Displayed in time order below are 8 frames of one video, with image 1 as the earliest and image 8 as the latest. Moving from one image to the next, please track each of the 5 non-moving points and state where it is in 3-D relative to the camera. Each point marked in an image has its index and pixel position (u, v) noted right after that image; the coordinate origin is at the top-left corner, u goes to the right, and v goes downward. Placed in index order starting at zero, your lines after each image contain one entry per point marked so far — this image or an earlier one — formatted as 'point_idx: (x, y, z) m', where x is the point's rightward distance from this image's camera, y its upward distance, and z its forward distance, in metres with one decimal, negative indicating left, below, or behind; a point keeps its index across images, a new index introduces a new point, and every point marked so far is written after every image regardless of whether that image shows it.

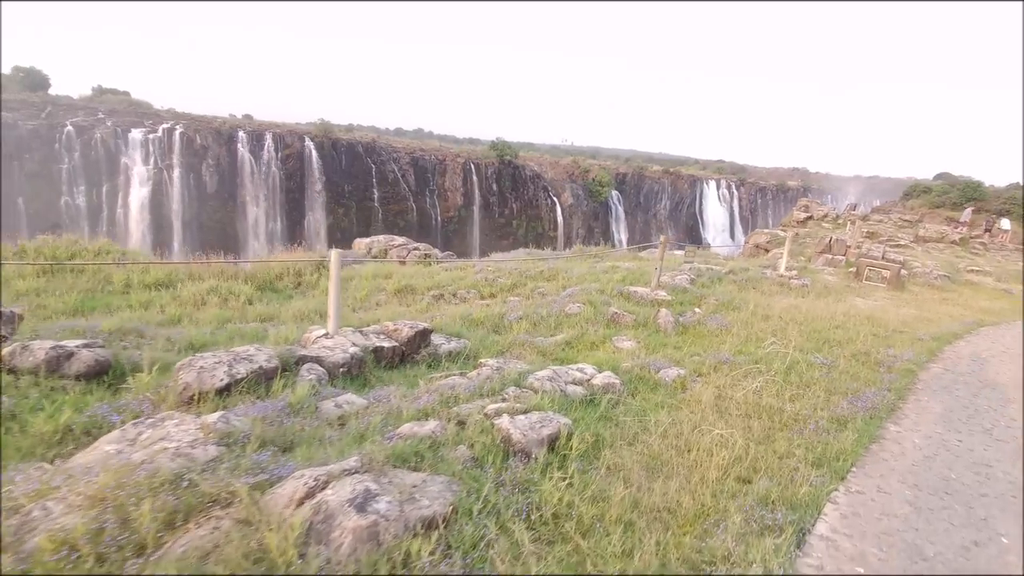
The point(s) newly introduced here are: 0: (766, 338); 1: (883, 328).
0: (+2.8, -0.6, +5.9) m
1: (+4.8, -0.5, +6.9) m
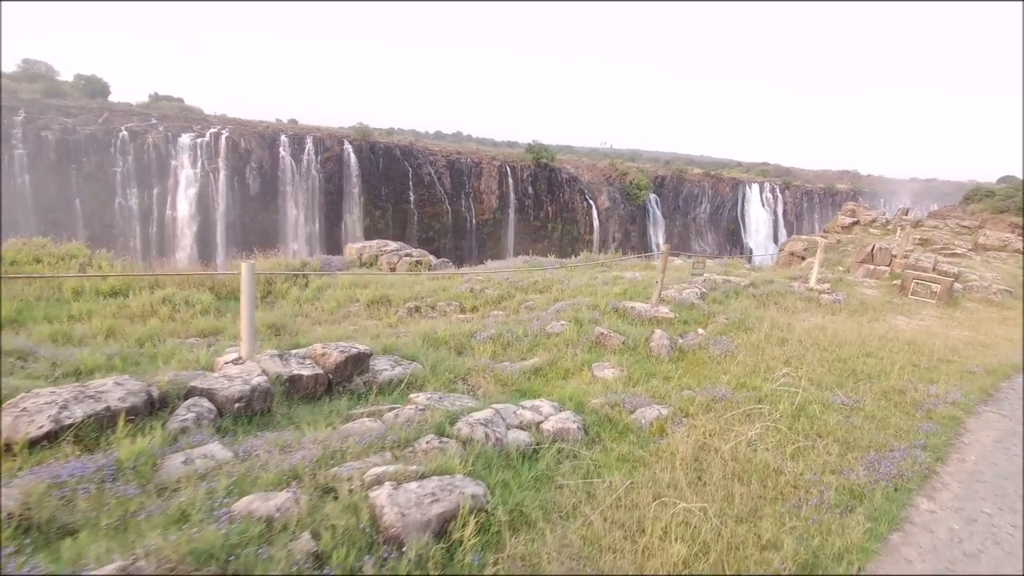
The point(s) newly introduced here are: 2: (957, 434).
0: (+2.5, -0.8, +5.0) m
1: (+4.5, -0.7, +5.9) m
2: (+3.2, -1.1, +3.8) m
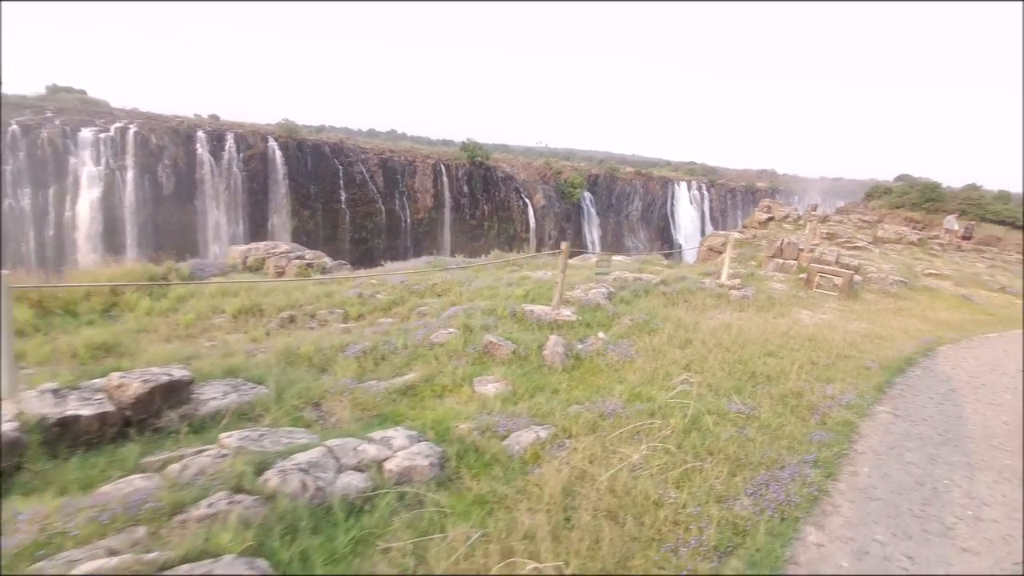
0: (+1.4, -0.8, +4.6) m
1: (+3.4, -0.7, +5.7) m
2: (+2.2, -1.0, +3.5) m
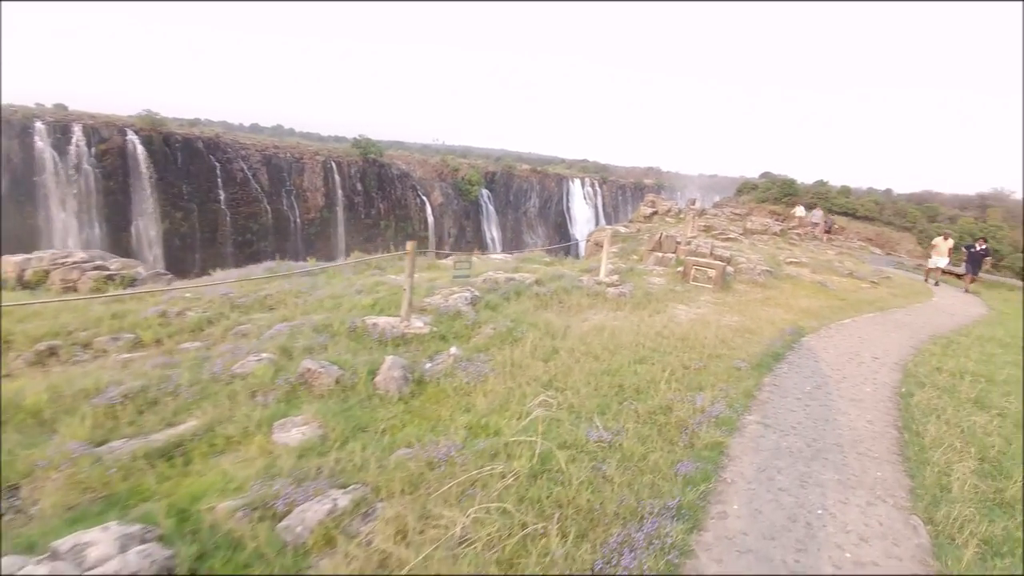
0: (+0.2, -0.8, +3.9) m
1: (+1.9, -0.7, +5.4) m
2: (+1.2, -1.0, +3.0) m
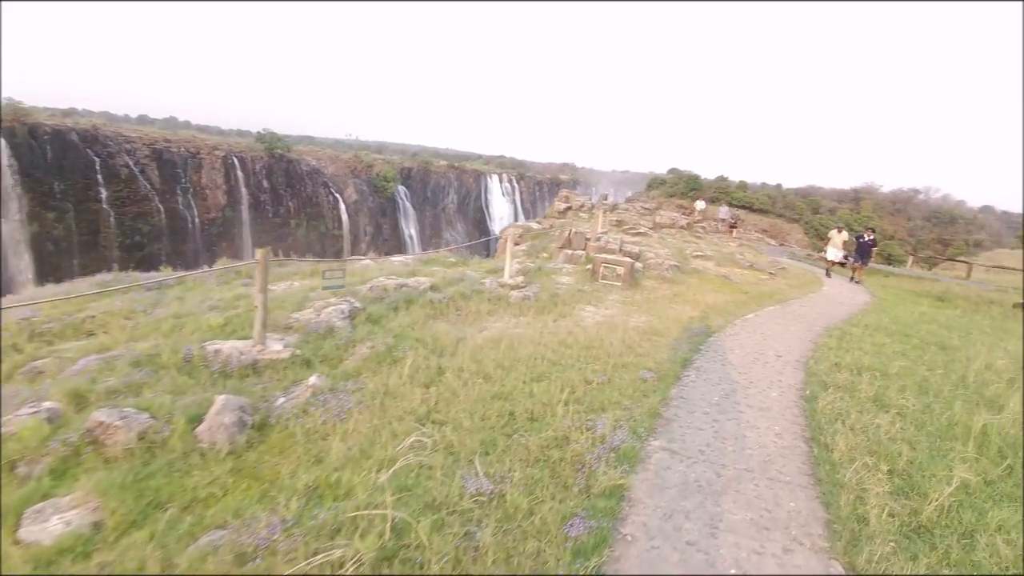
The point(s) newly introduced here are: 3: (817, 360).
0: (-0.7, -0.9, +3.3) m
1: (+0.8, -0.7, +4.9) m
2: (+0.5, -1.1, +2.5) m
3: (+3.3, -0.8, +5.7) m
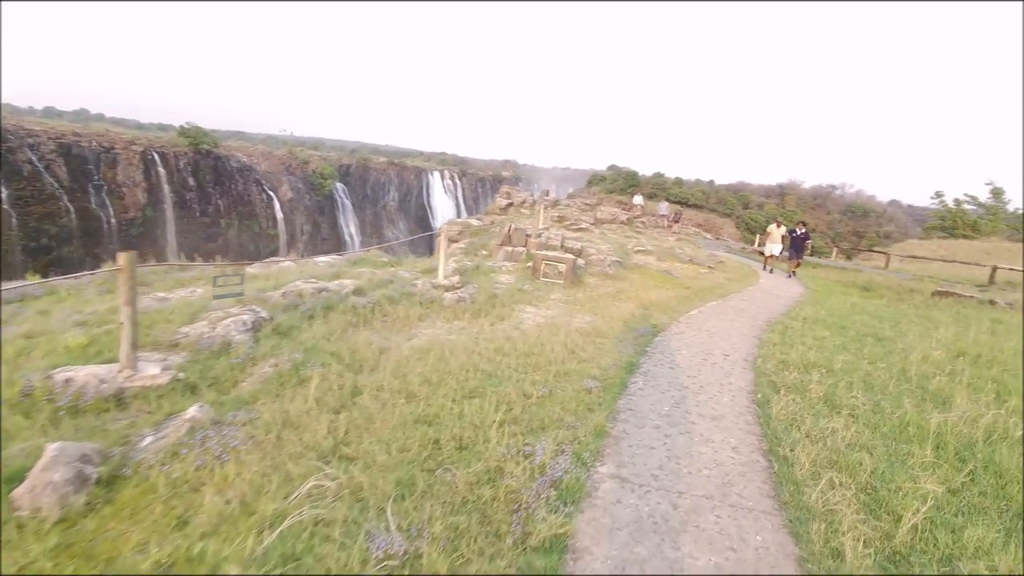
0: (-1.0, -1.0, +2.7) m
1: (+0.2, -0.7, +4.5) m
2: (+0.2, -1.1, +2.0) m
3: (+2.6, -0.7, +5.5) m
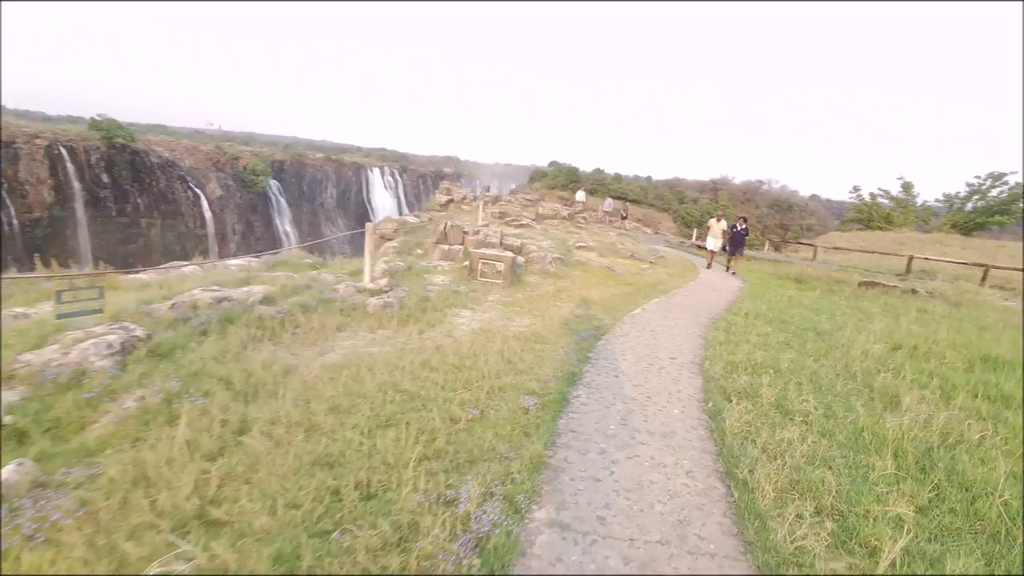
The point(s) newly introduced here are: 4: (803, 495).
0: (-1.4, -1.0, +2.0) m
1: (-0.3, -0.7, +3.9) m
2: (-0.1, -1.2, +1.5) m
3: (+1.9, -0.7, +5.2) m
4: (+1.5, -1.1, +2.8) m
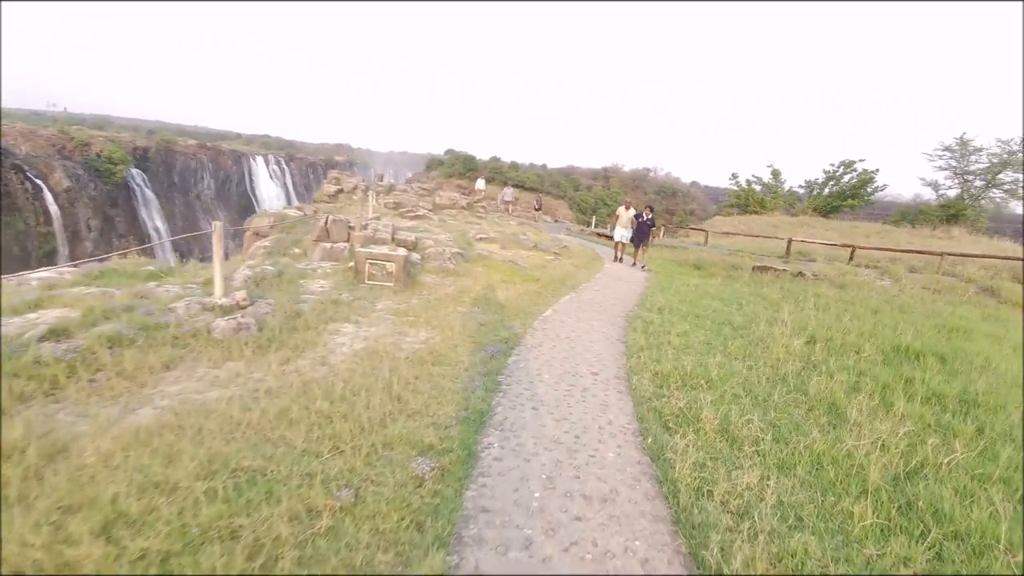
0: (-1.6, -1.3, +0.8) m
1: (-0.9, -0.9, +2.9) m
2: (-0.3, -1.4, +0.5) m
3: (+1.1, -0.7, +4.5) m
4: (+1.1, -1.2, +2.1) m
